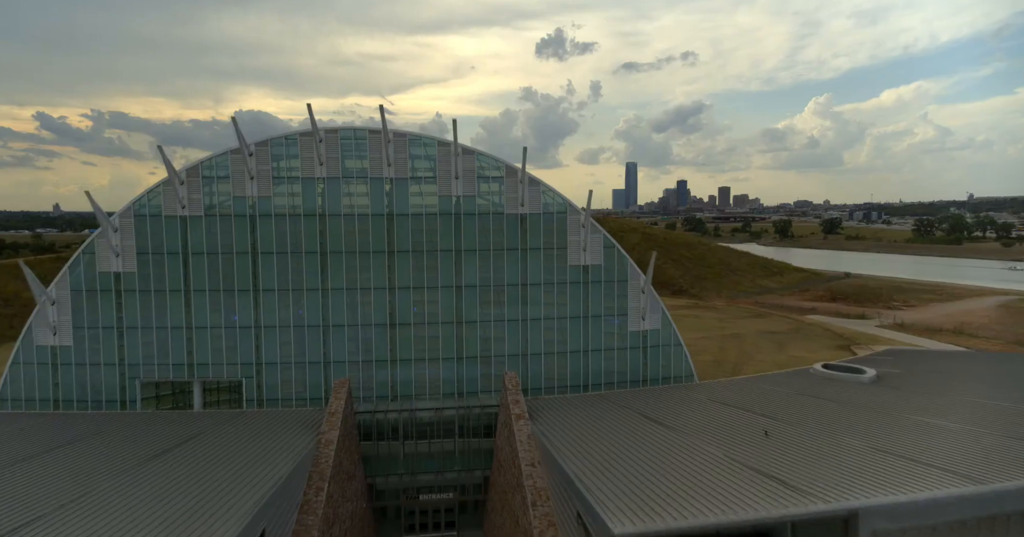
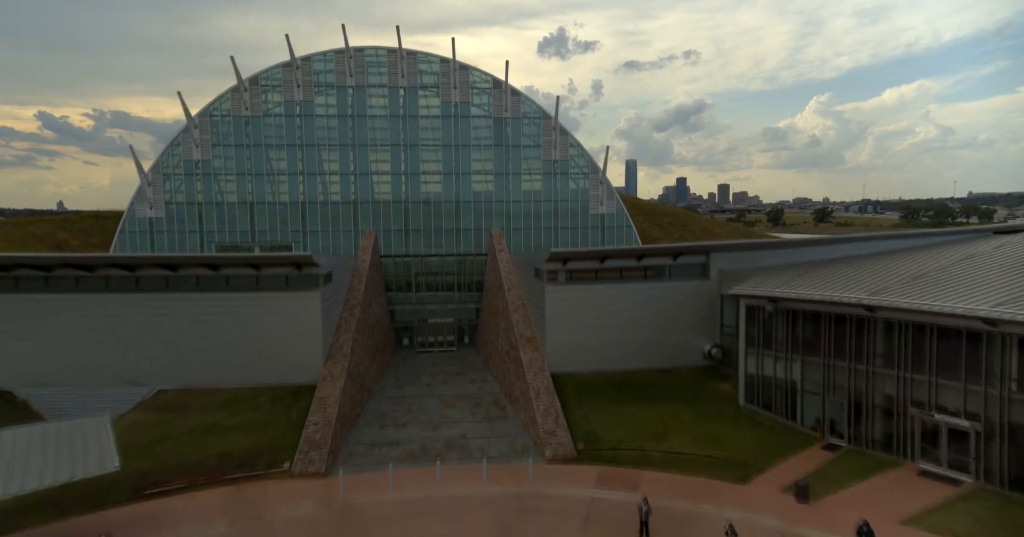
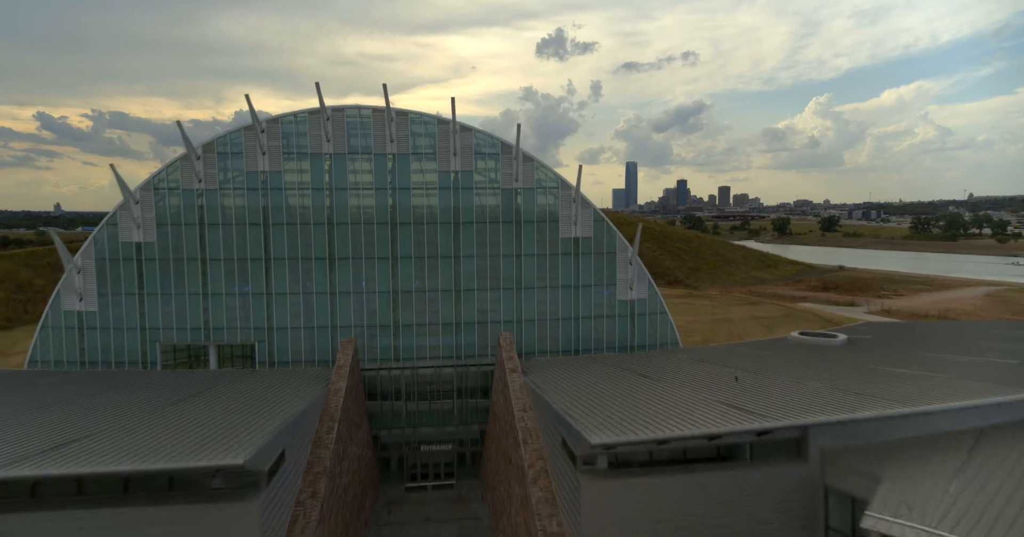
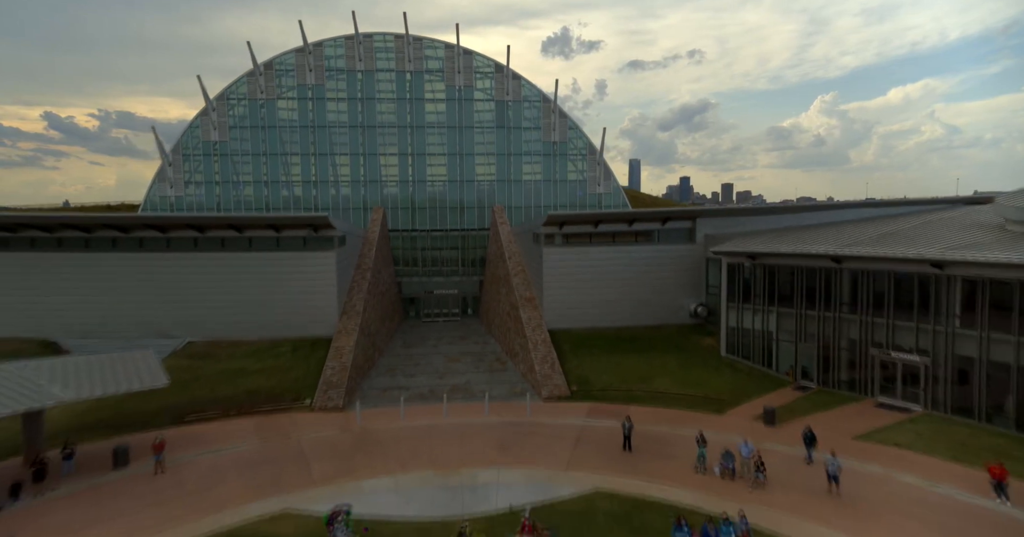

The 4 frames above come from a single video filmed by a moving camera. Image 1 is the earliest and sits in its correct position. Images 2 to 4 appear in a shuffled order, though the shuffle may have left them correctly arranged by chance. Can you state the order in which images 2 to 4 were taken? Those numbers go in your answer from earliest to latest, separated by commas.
3, 2, 4
